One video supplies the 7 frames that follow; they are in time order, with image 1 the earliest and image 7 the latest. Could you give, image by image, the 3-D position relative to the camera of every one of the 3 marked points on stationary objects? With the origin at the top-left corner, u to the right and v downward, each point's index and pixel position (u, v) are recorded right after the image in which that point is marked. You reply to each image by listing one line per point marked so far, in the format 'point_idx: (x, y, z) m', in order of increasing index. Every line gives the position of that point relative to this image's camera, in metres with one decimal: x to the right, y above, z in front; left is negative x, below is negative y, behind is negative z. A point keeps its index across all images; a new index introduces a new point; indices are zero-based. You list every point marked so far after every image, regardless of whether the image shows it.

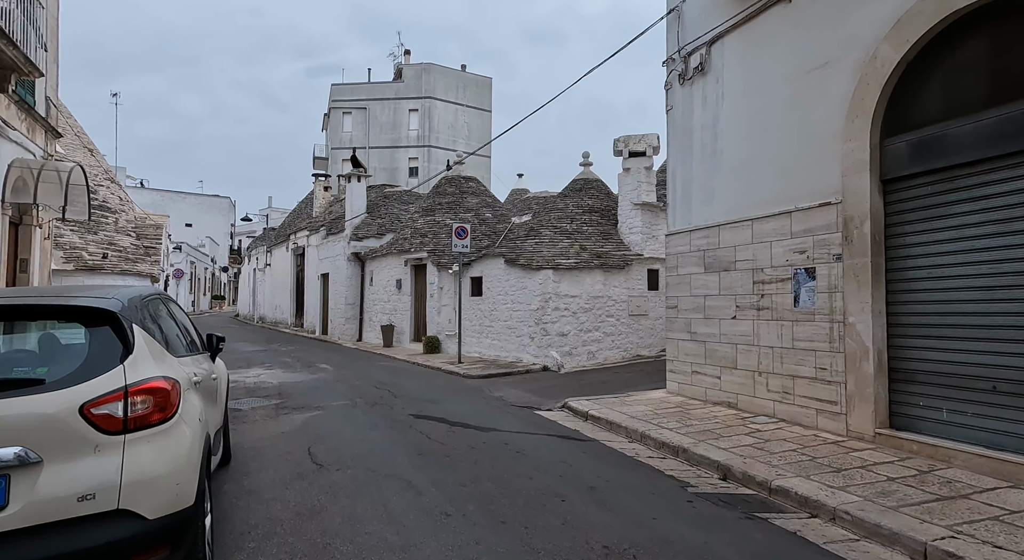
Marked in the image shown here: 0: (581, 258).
0: (+1.6, +0.5, +15.2) m
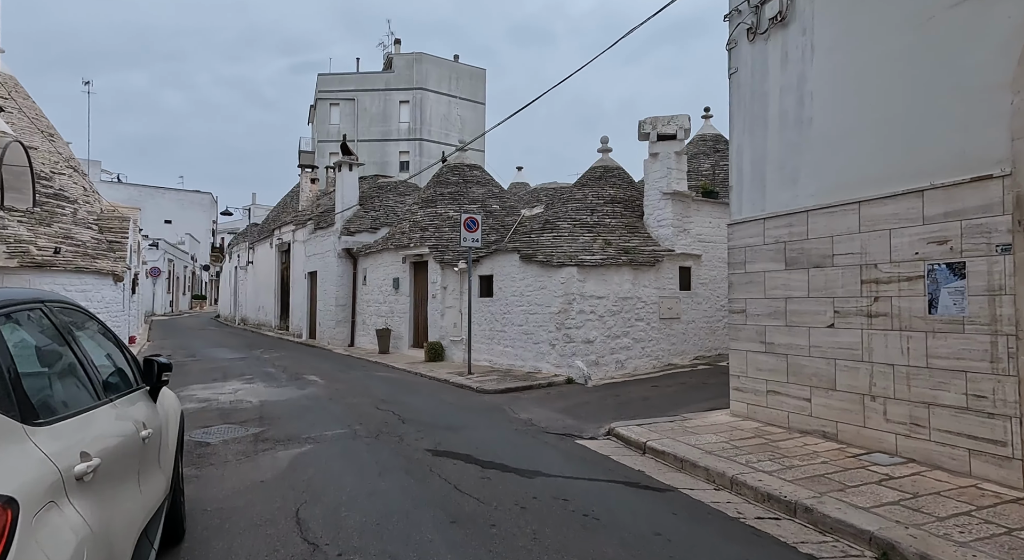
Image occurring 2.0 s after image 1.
0: (+2.0, +0.5, +13.3) m
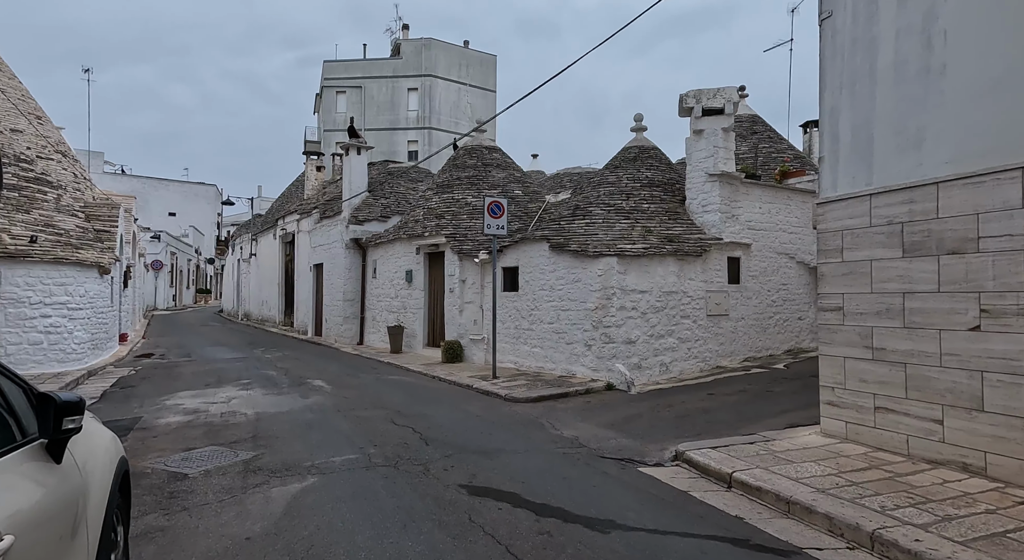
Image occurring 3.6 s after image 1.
0: (+2.5, +0.7, +11.8) m
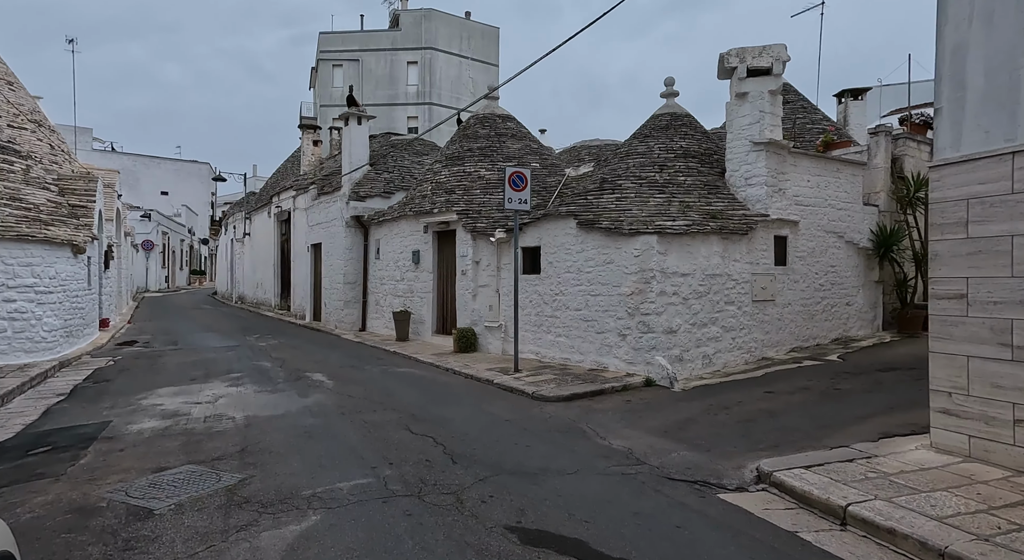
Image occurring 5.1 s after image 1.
0: (+2.9, +1.0, +10.4) m
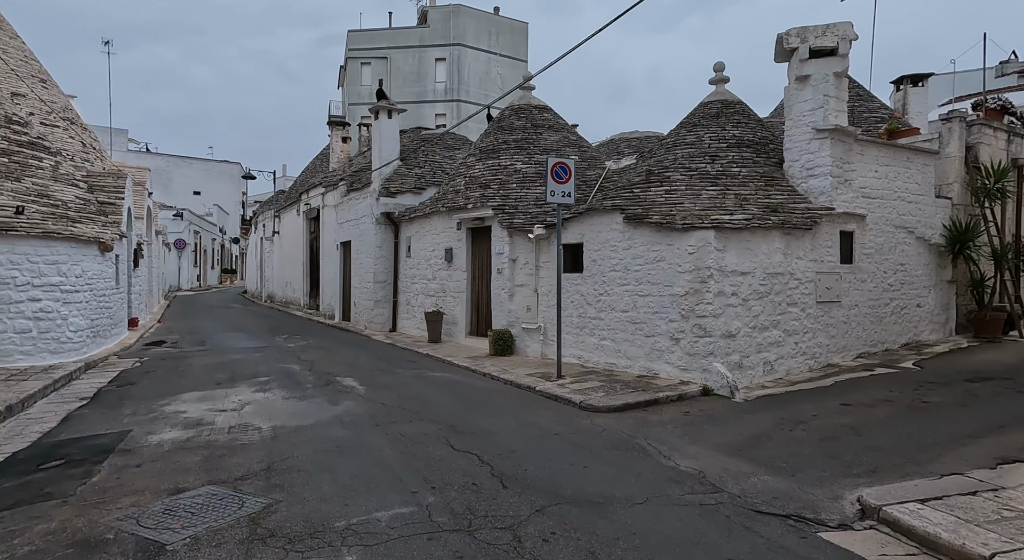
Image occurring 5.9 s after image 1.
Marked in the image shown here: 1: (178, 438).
0: (+3.6, +1.0, +9.6) m
1: (-3.7, -1.7, +7.1) m
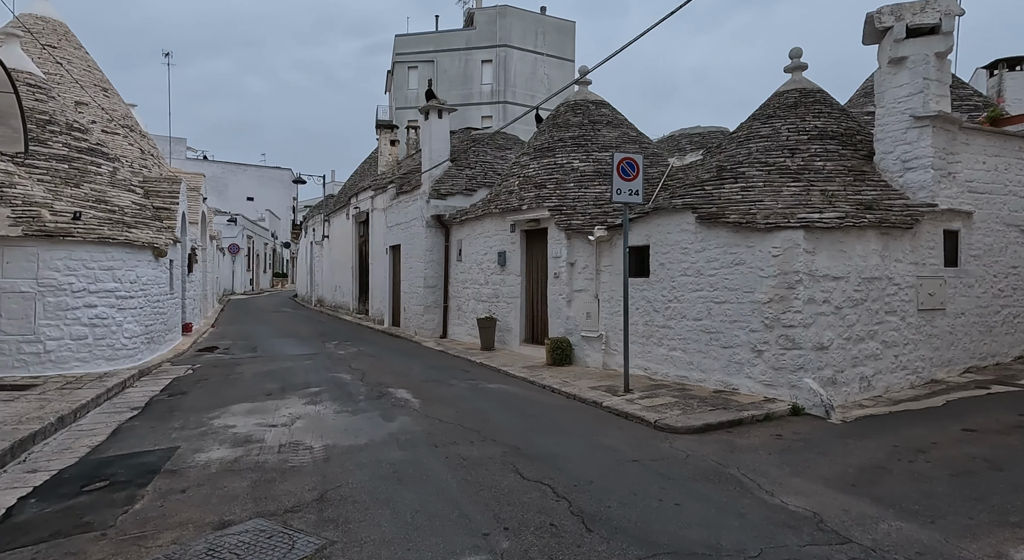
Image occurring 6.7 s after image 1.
0: (+4.5, +0.9, +8.6) m
1: (-3.0, -1.8, +6.6) m
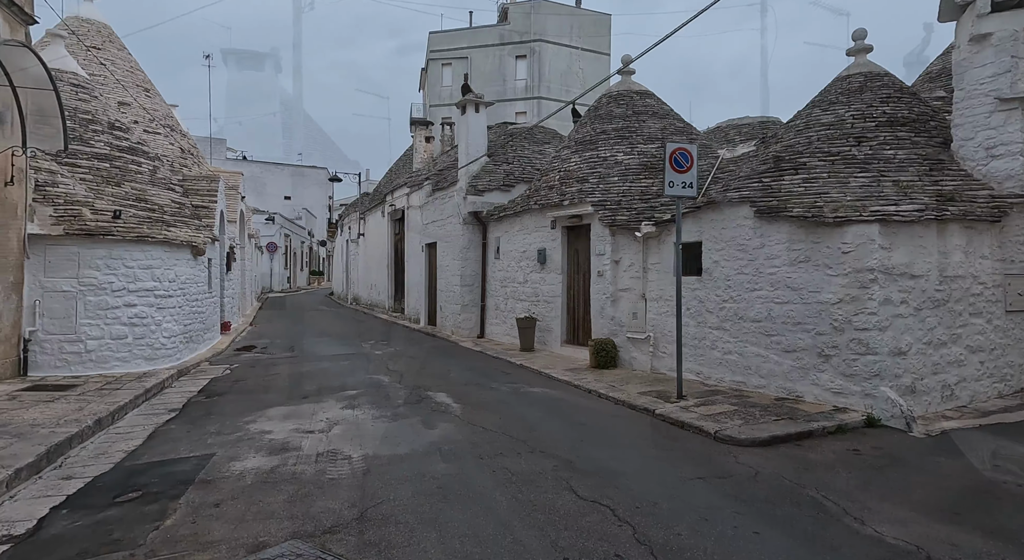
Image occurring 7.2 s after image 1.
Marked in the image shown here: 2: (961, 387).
0: (+5.1, +0.9, +7.9) m
1: (-2.5, -1.8, +6.3) m
2: (+5.5, -1.3, +7.8) m
